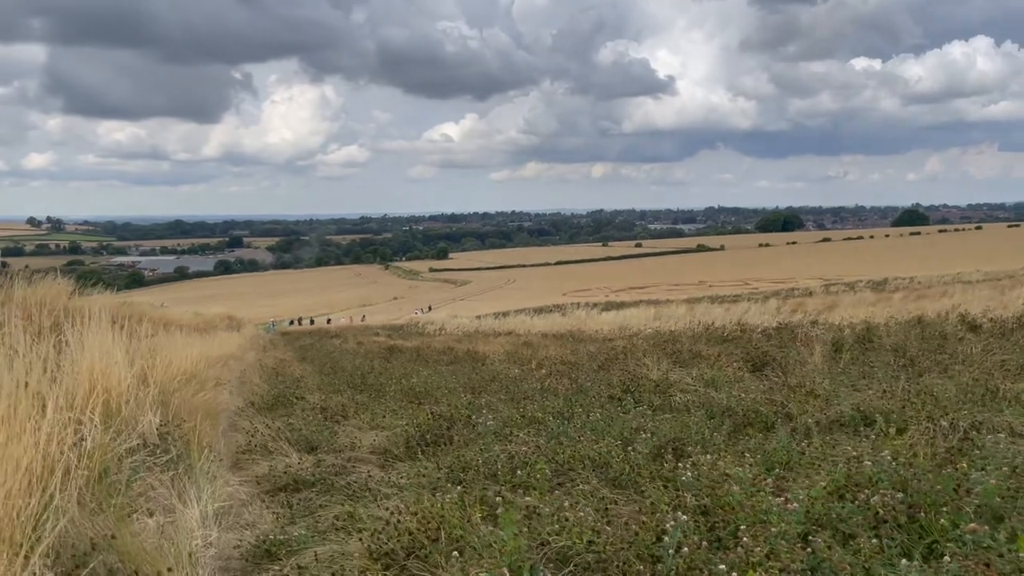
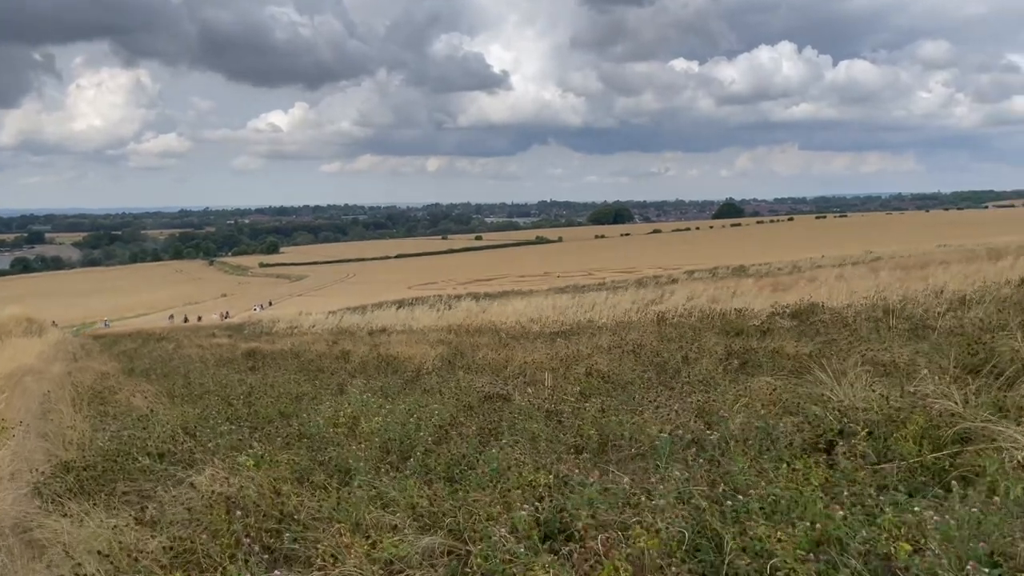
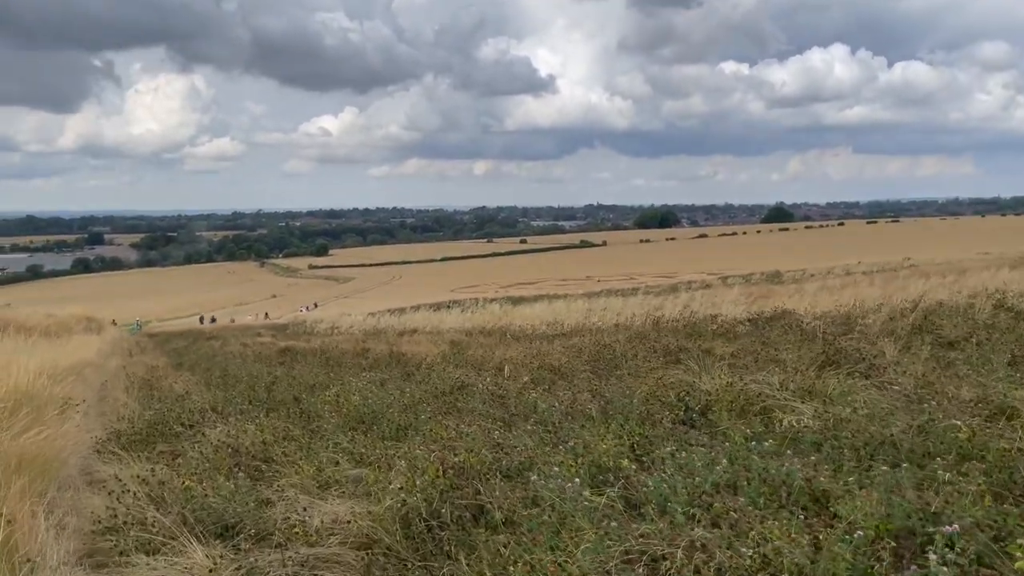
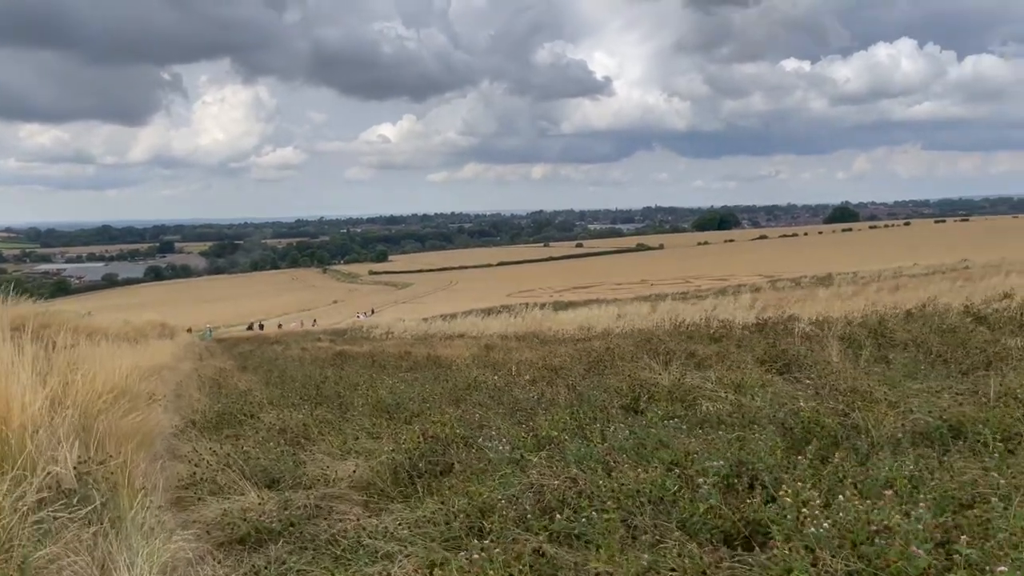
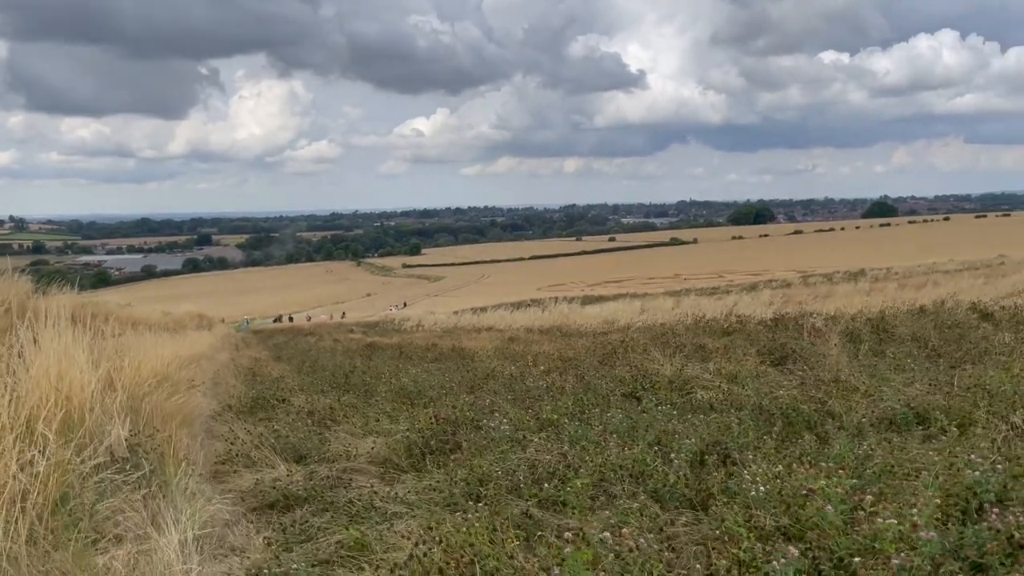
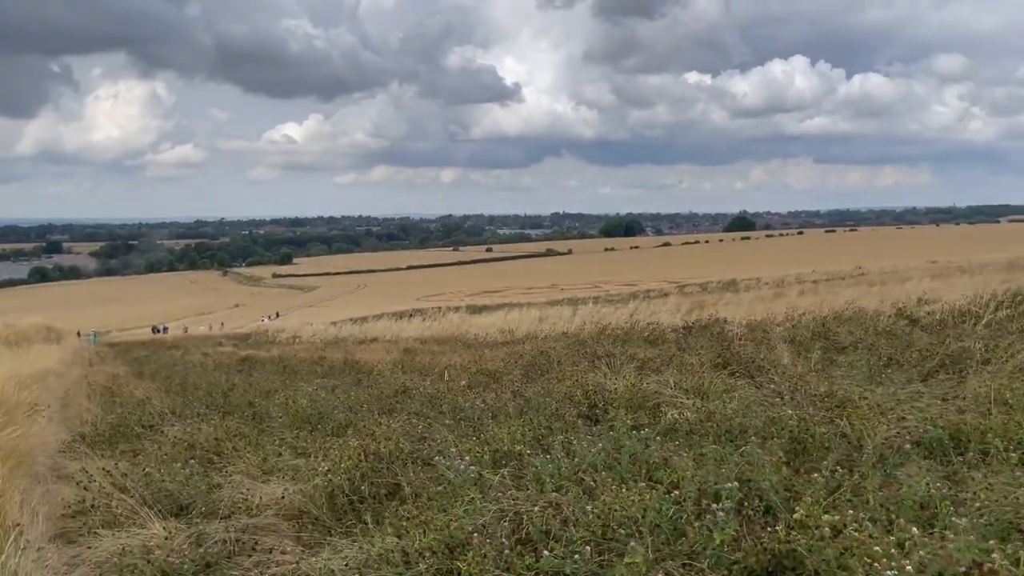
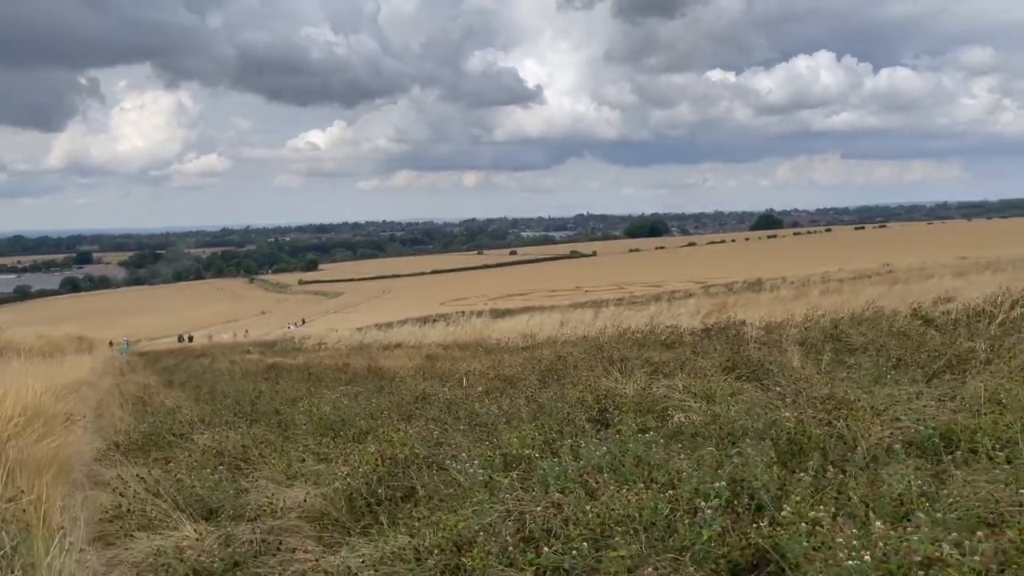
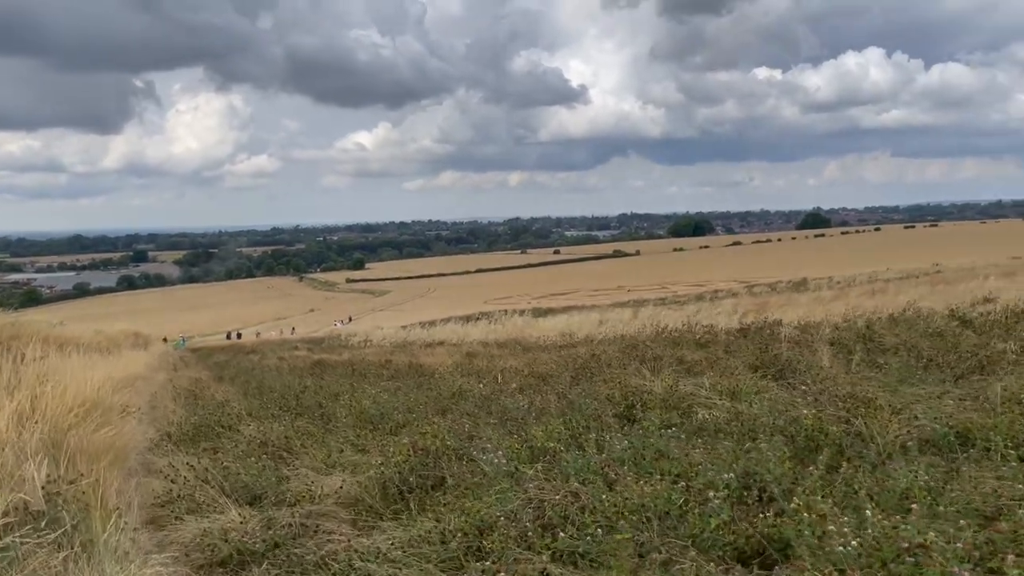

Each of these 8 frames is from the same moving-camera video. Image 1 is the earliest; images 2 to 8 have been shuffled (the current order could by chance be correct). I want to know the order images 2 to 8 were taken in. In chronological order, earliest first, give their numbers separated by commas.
5, 4, 8, 7, 6, 3, 2
